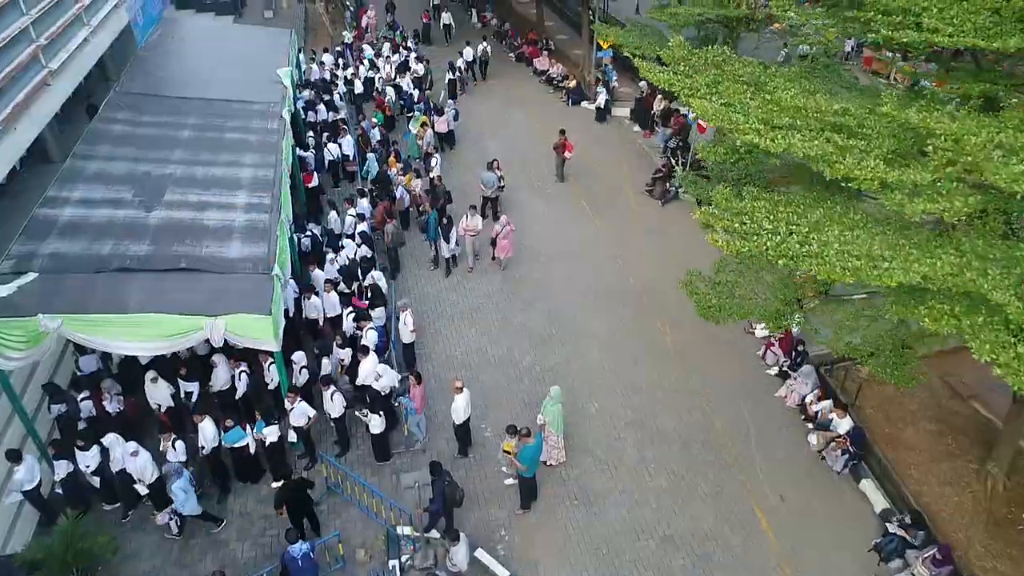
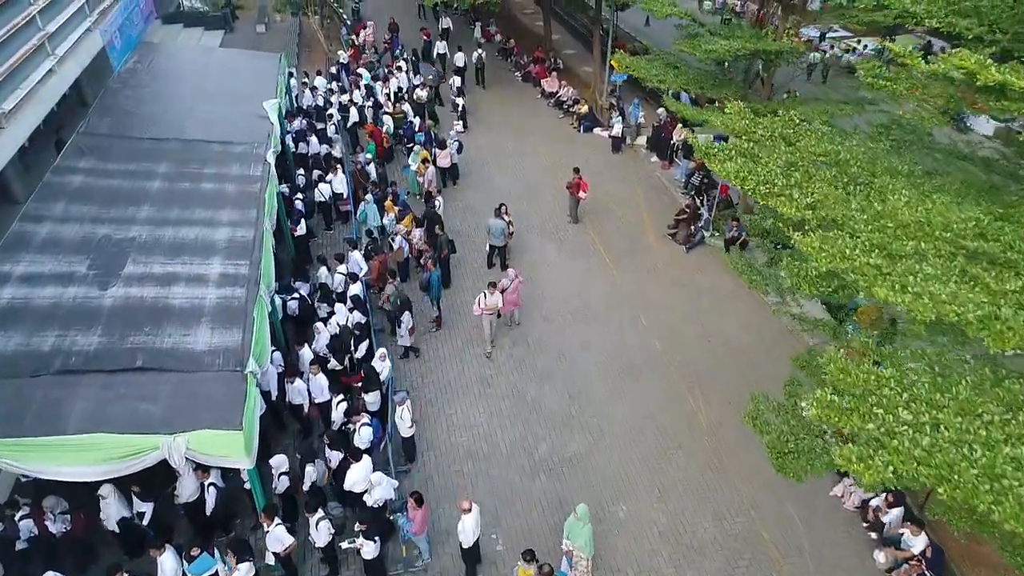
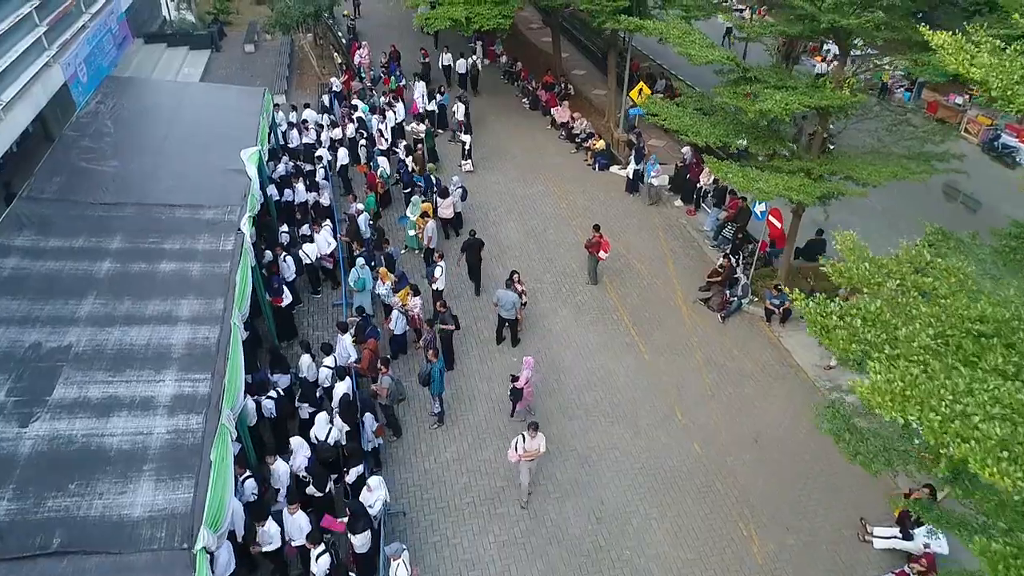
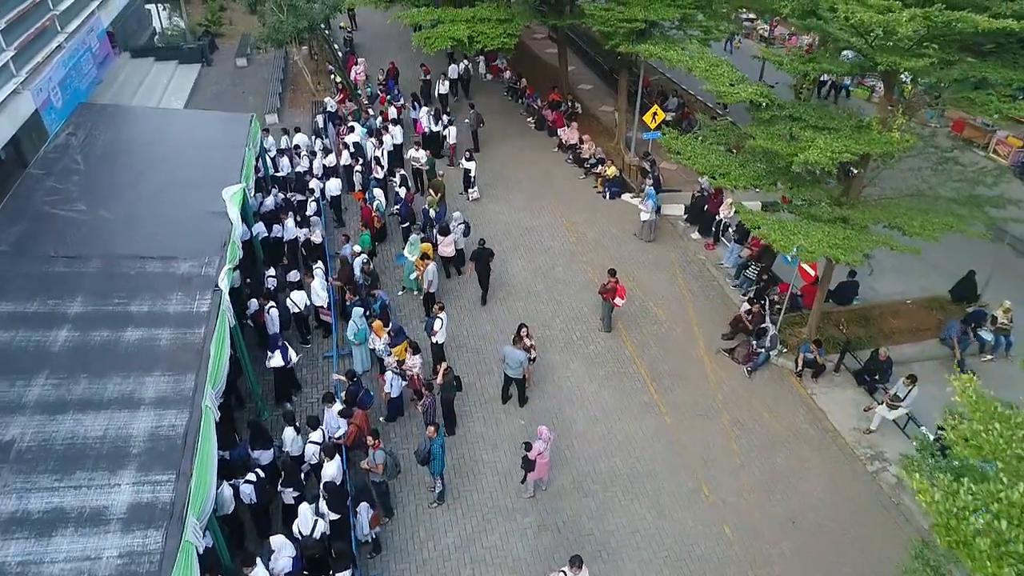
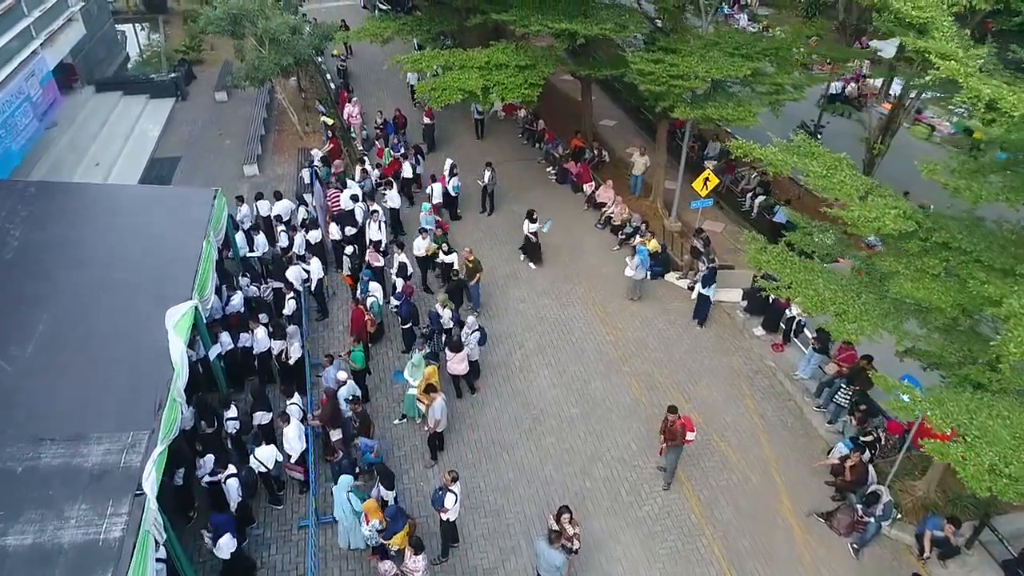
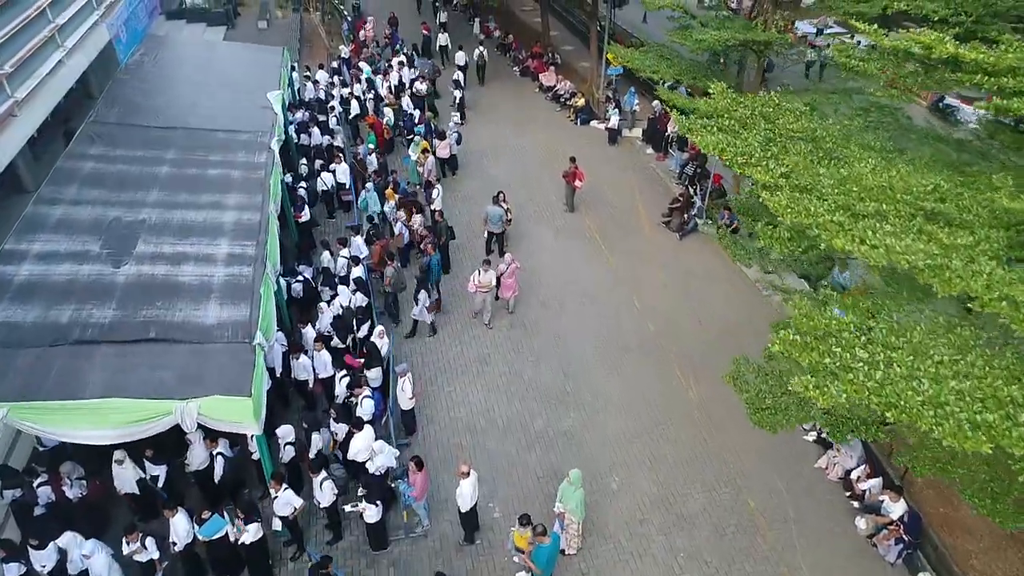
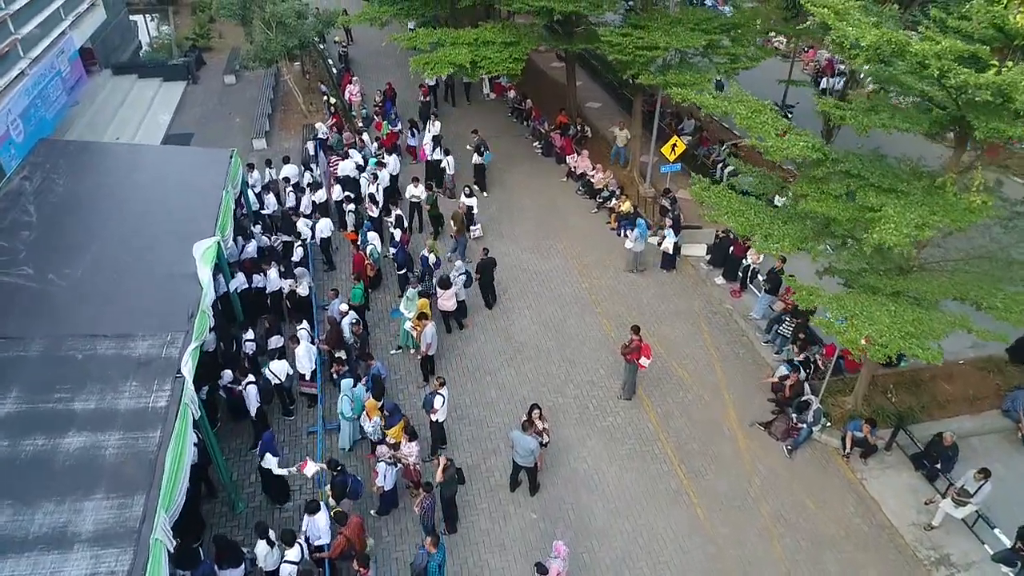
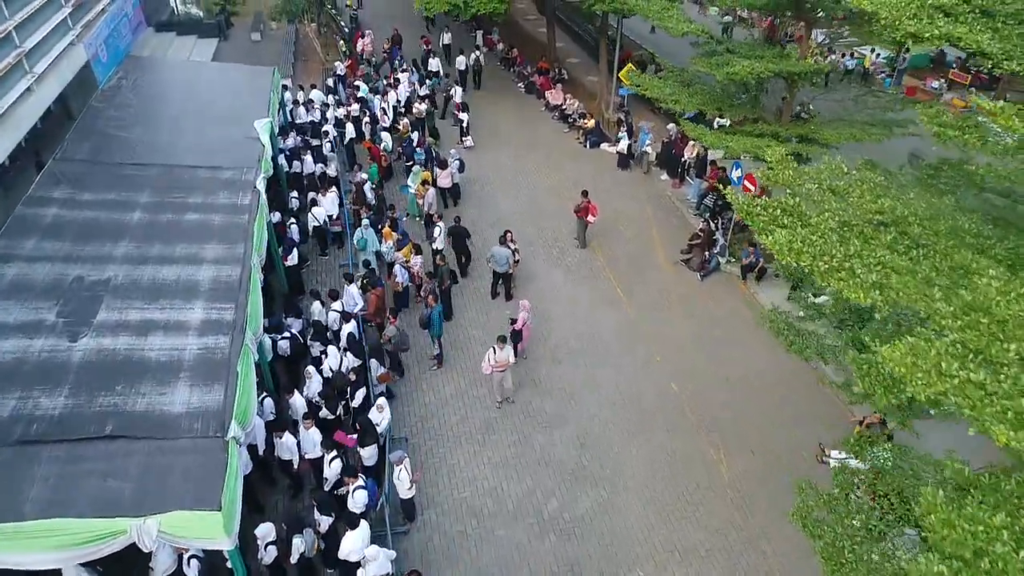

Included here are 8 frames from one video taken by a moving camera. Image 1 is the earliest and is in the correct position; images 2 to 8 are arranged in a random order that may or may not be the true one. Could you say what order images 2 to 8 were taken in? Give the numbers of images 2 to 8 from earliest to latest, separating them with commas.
6, 2, 8, 3, 4, 7, 5
